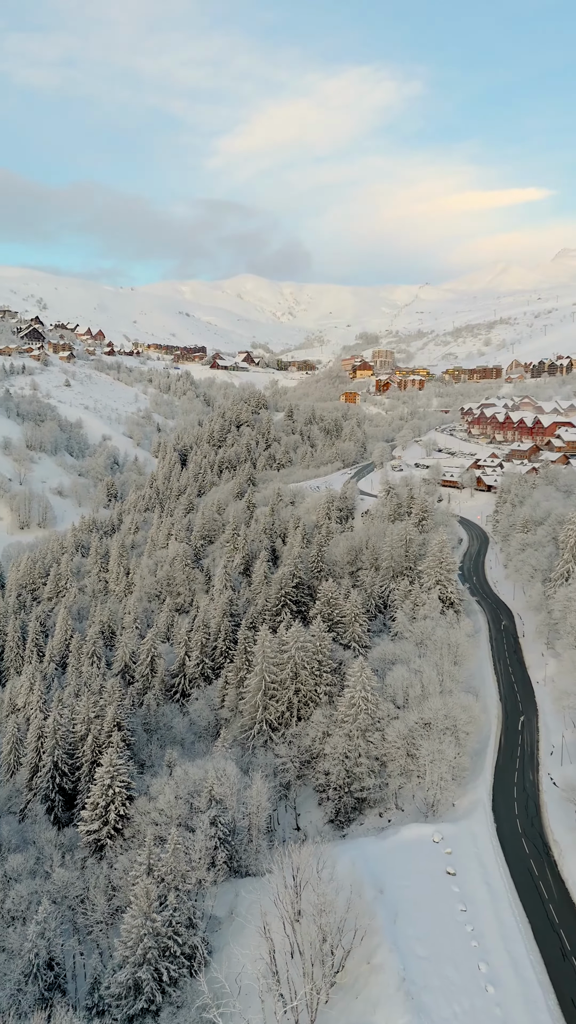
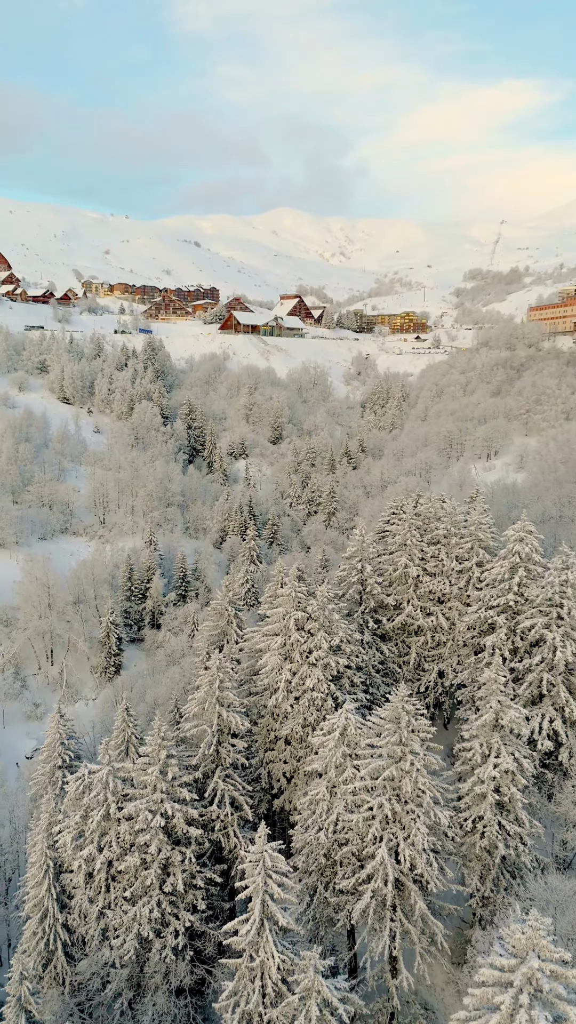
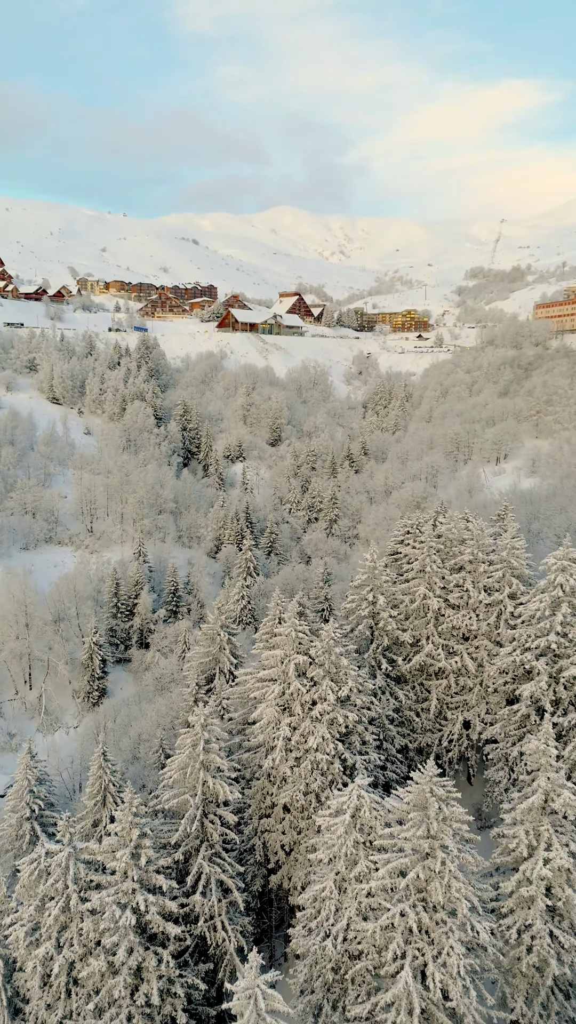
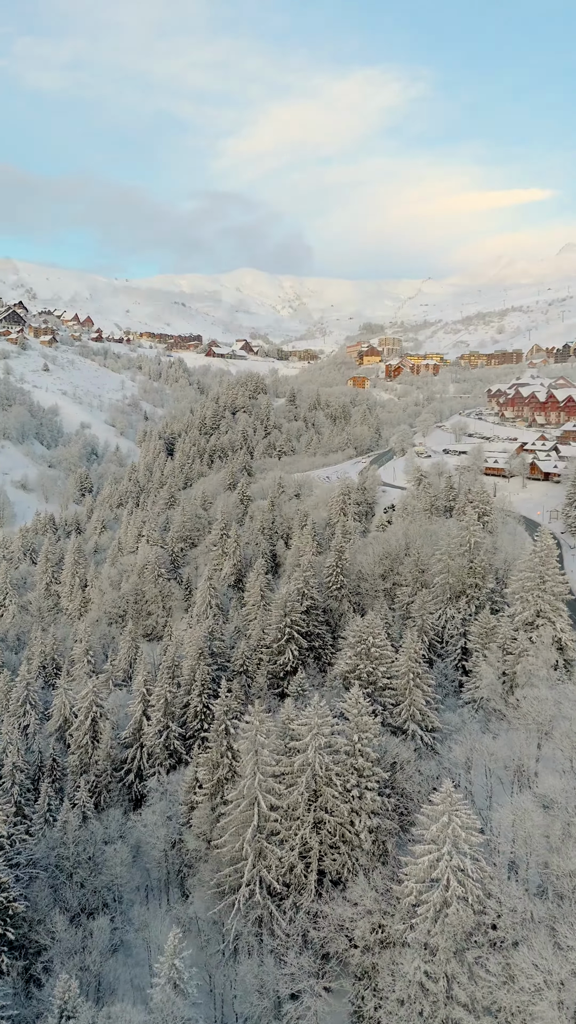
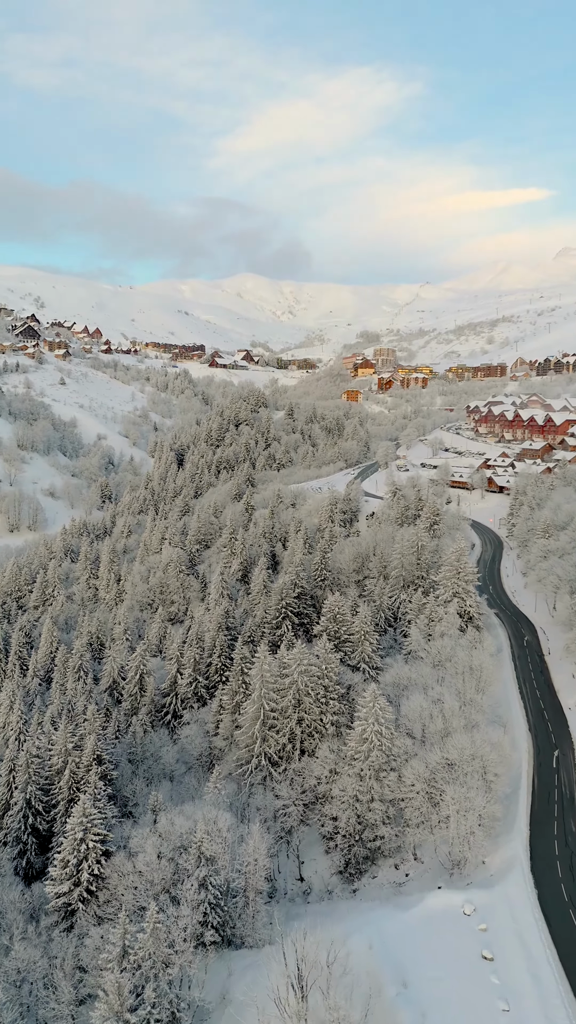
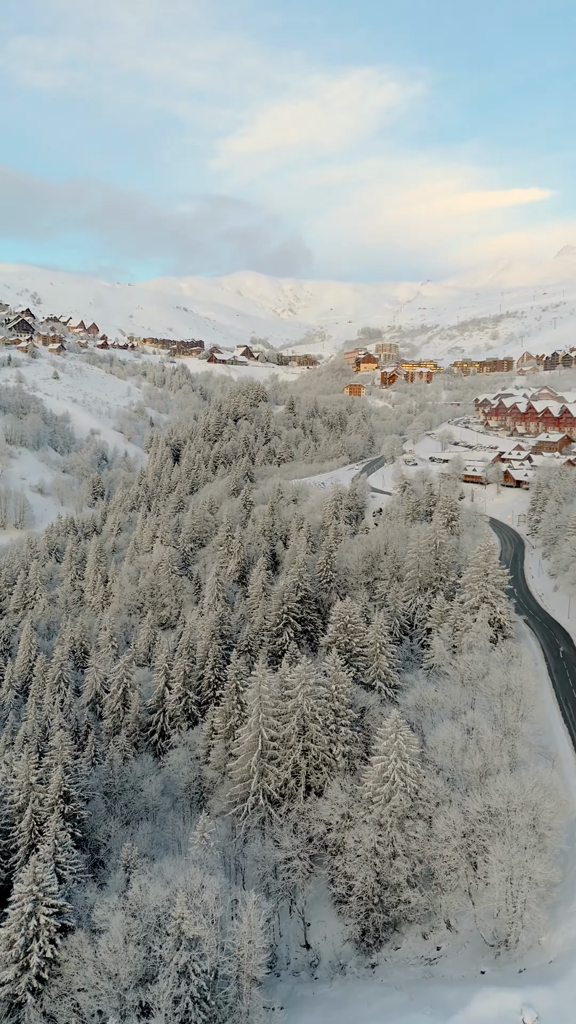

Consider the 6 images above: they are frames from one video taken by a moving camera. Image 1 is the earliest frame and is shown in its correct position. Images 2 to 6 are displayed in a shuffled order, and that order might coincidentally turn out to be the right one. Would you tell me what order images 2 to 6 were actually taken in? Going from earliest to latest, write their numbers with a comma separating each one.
5, 6, 4, 2, 3
